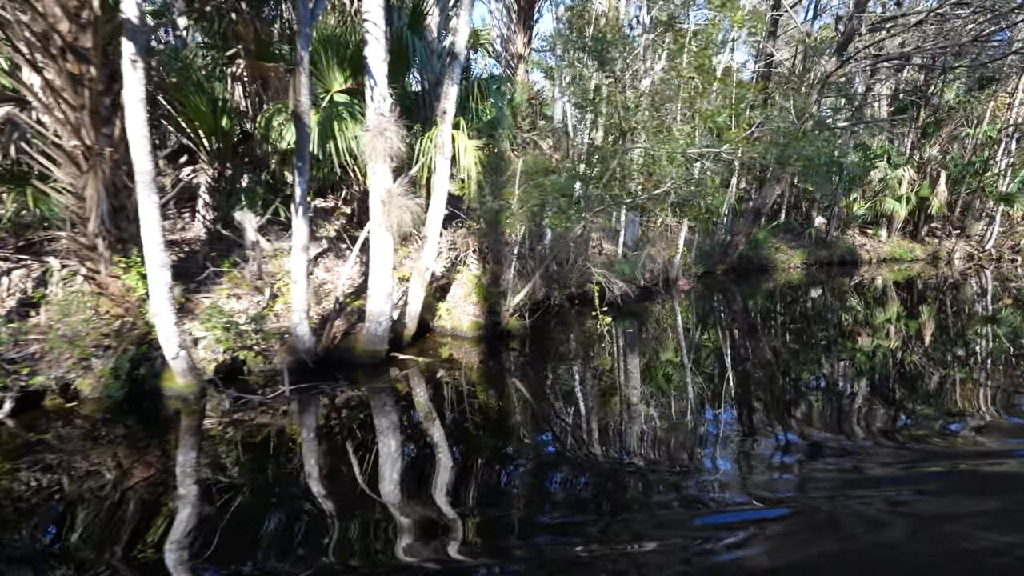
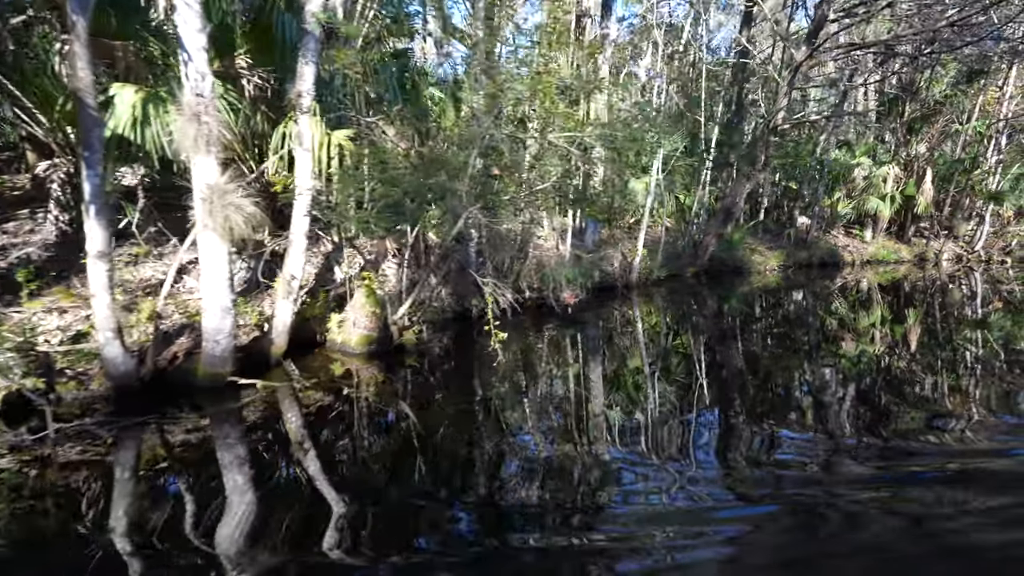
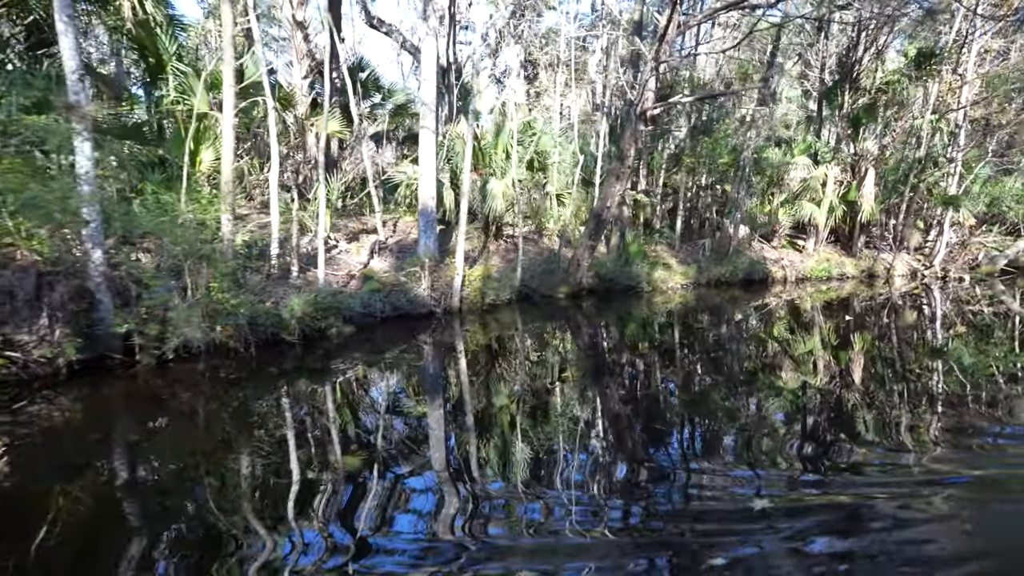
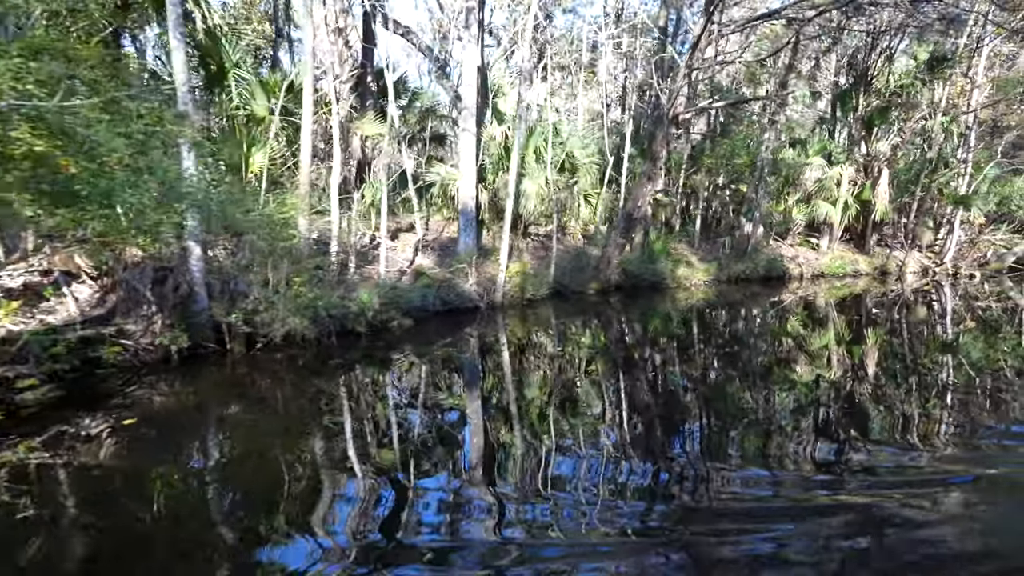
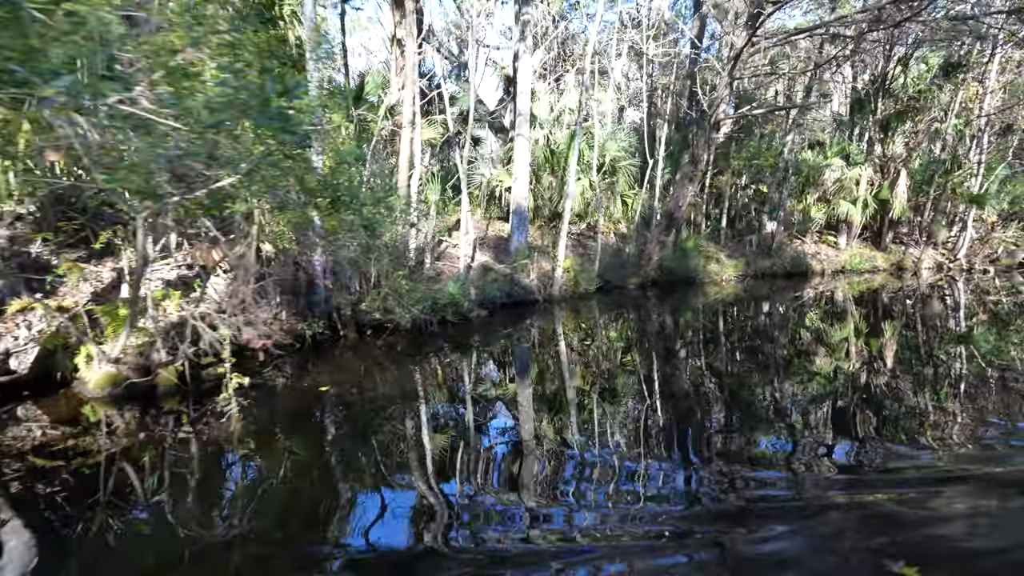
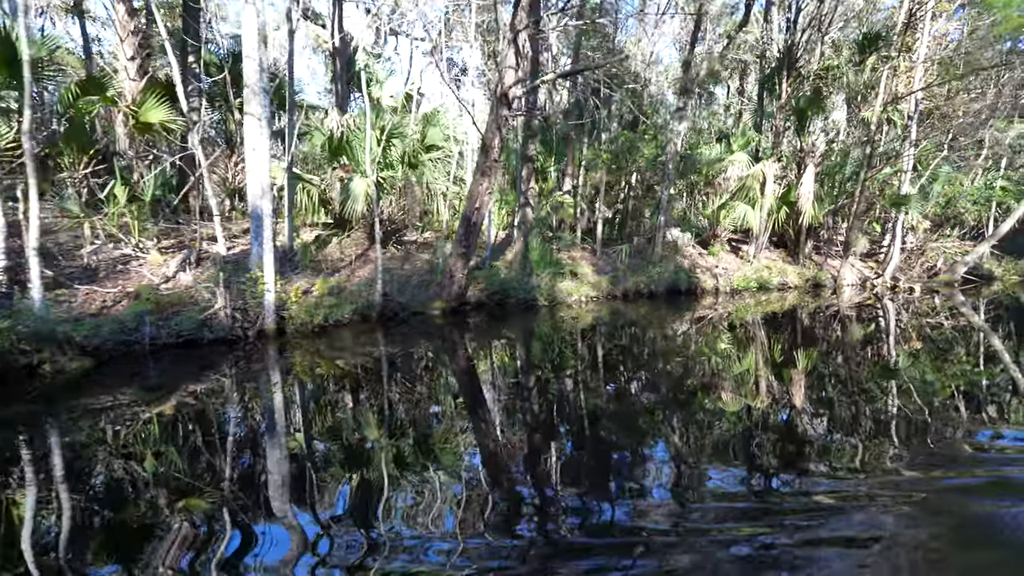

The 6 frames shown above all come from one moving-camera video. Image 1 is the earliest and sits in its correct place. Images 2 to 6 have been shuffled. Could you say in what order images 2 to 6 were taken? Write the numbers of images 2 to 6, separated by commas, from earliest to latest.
2, 5, 4, 3, 6
